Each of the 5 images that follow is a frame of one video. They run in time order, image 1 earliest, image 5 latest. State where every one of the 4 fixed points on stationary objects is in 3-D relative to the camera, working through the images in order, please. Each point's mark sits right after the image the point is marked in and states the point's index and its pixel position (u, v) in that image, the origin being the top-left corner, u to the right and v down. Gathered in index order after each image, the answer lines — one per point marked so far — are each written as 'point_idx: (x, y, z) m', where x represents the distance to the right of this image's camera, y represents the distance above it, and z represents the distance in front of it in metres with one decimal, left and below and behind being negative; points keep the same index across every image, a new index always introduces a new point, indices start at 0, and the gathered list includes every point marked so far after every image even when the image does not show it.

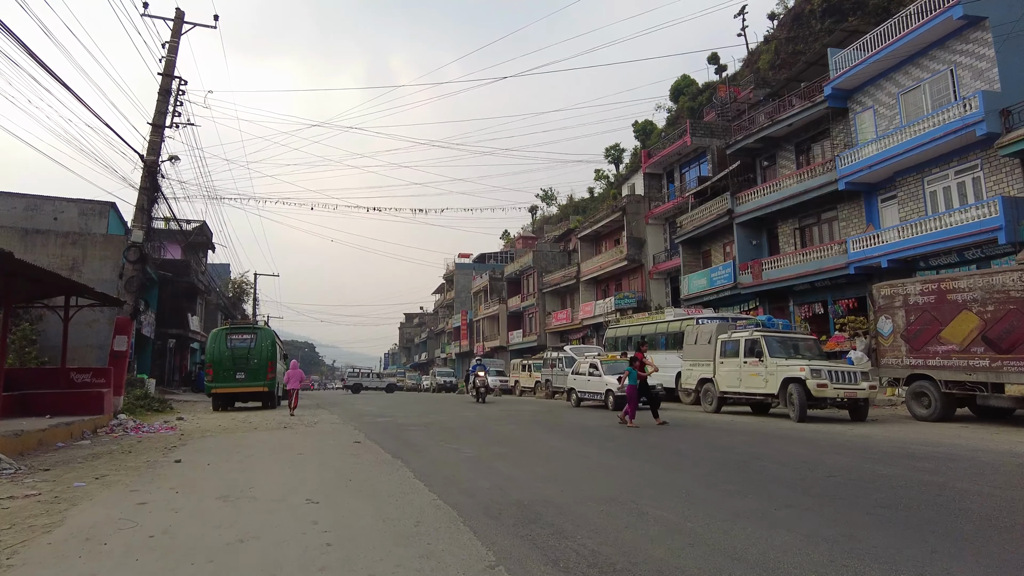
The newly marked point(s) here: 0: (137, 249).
0: (-8.1, +0.8, +14.2) m
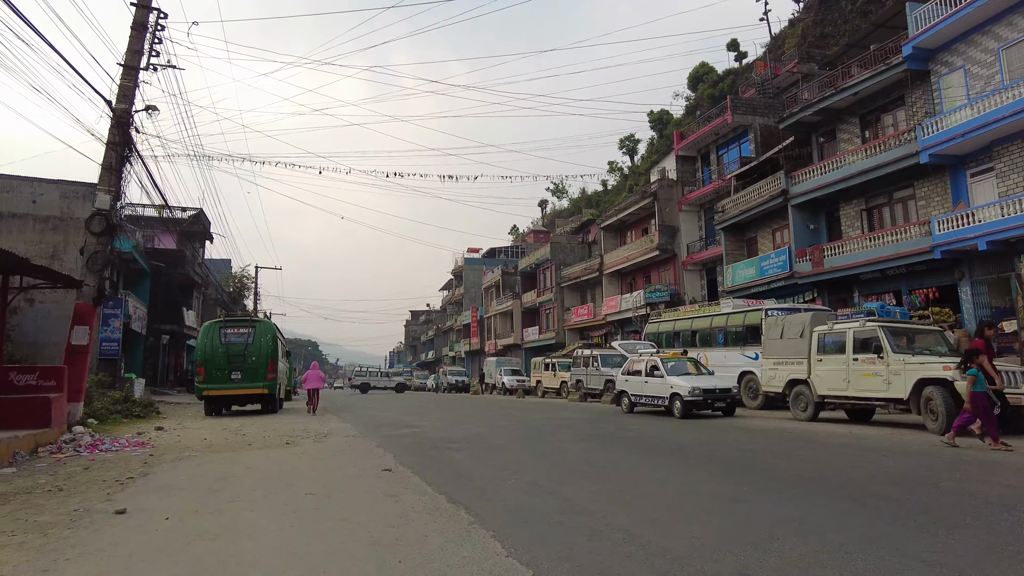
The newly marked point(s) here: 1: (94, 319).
0: (-7.1, +1.2, +11.3) m
1: (-7.1, -0.5, +11.0) m
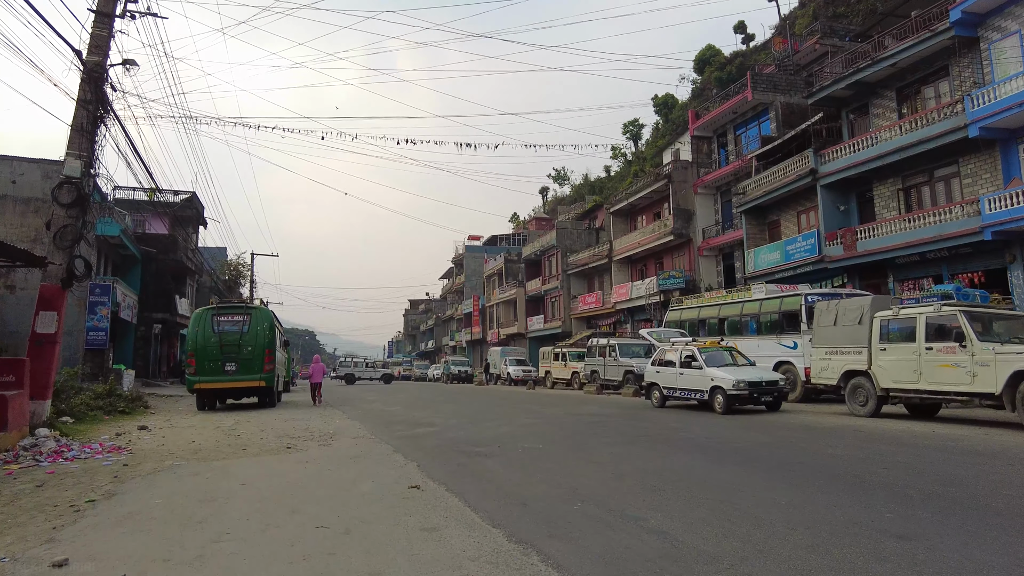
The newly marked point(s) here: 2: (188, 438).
0: (-6.6, +1.5, +9.8) m
1: (-6.6, -0.2, +9.5) m
2: (-4.9, -2.3, +9.9) m
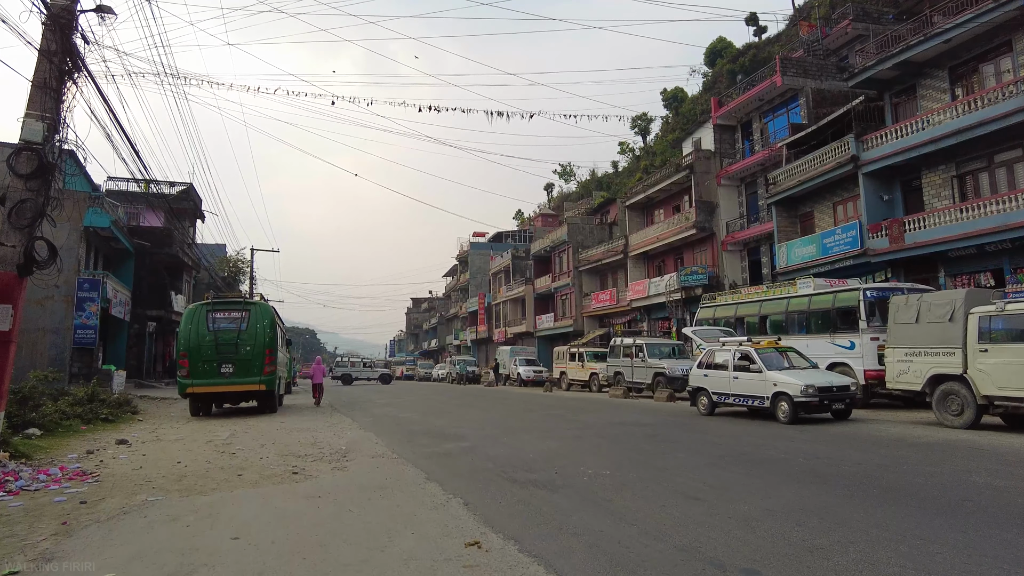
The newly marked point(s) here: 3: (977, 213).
0: (-5.9, +1.7, +8.1) m
1: (-5.9, -0.1, +7.9) m
2: (-4.3, -2.1, +8.2) m
3: (+13.5, +2.2, +19.0) m
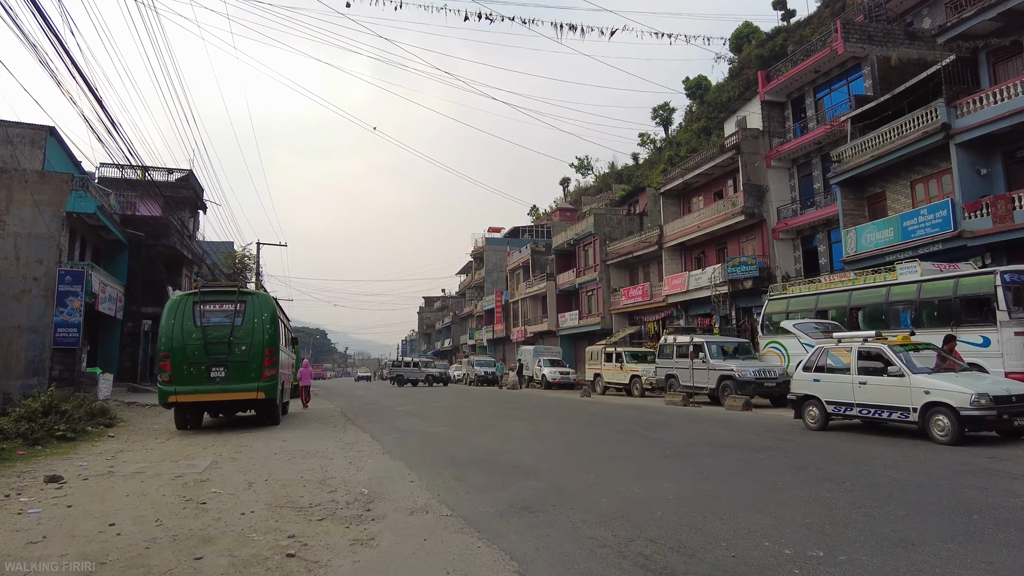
0: (-5.0, +1.9, +5.3) m
1: (-5.0, +0.2, +5.1) m
2: (-3.3, -1.8, +5.4) m
3: (+14.5, +2.5, +15.9) m
